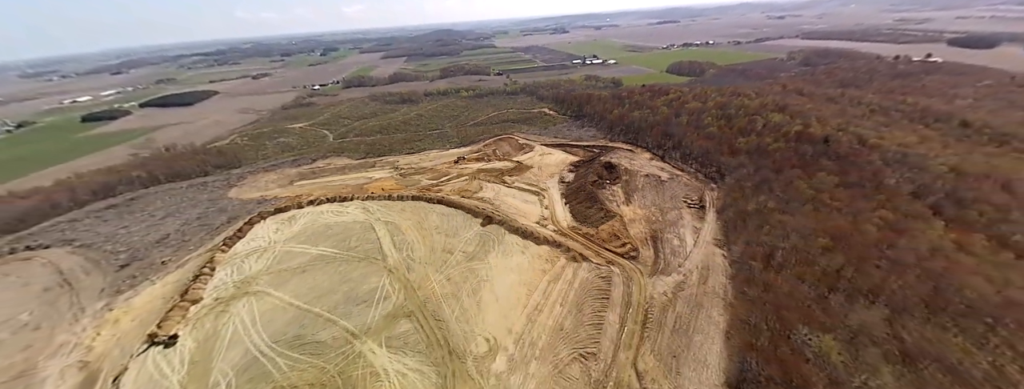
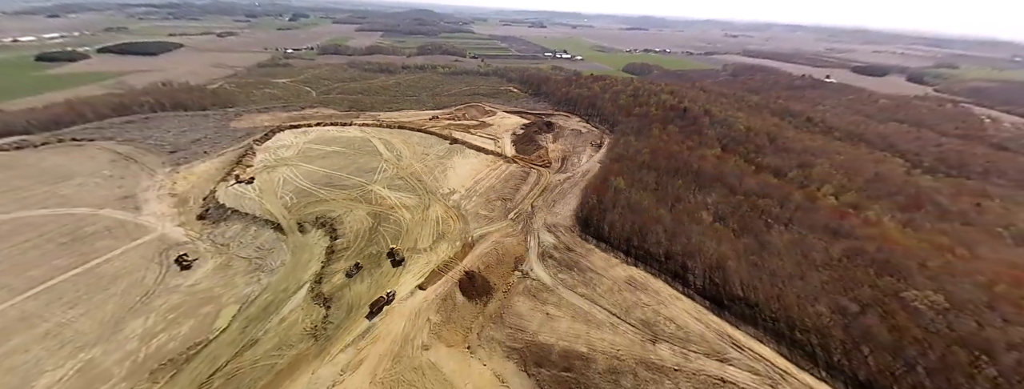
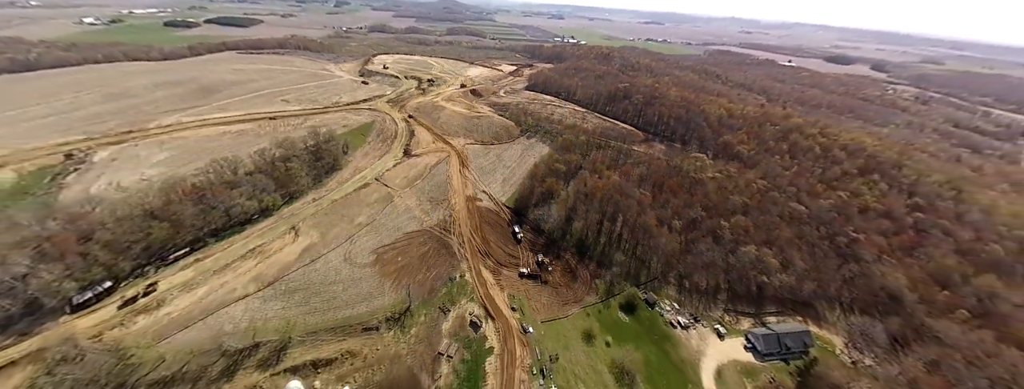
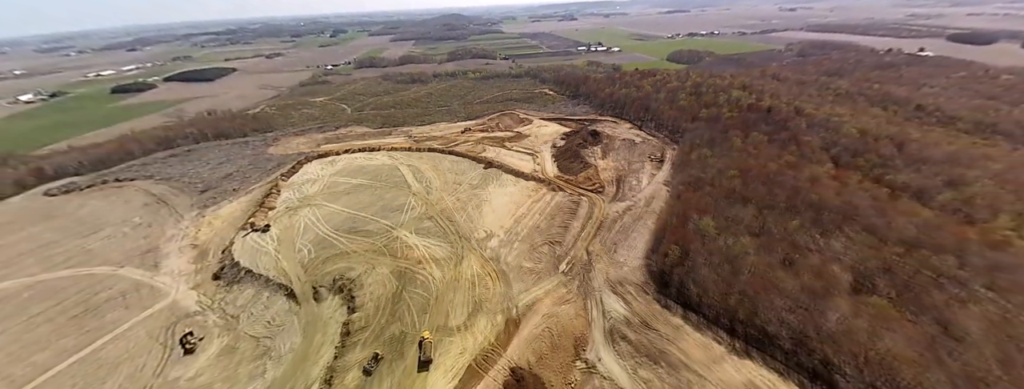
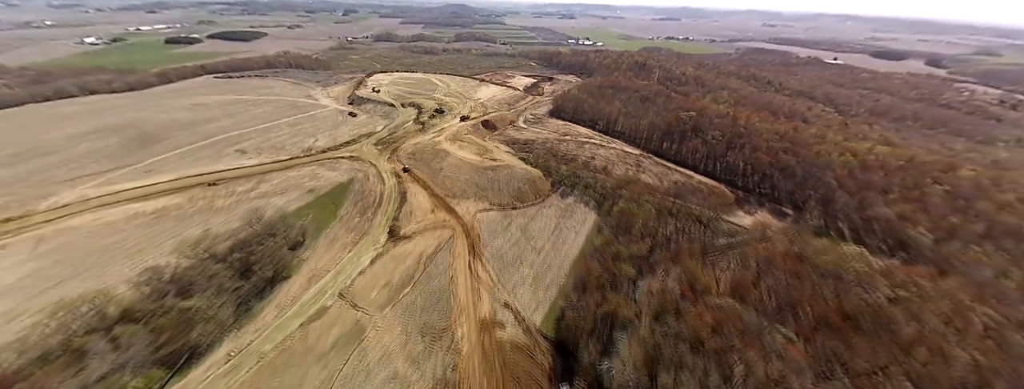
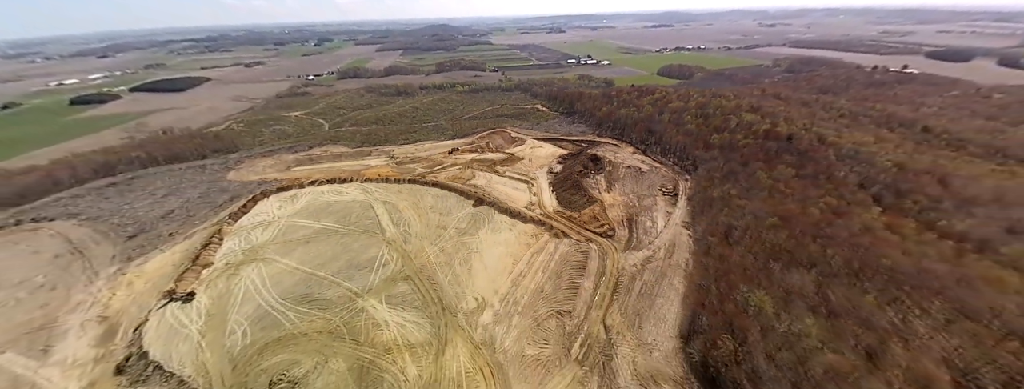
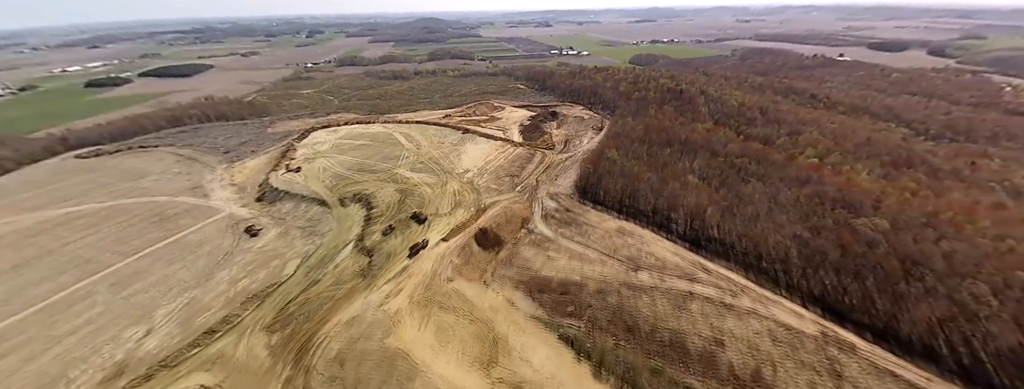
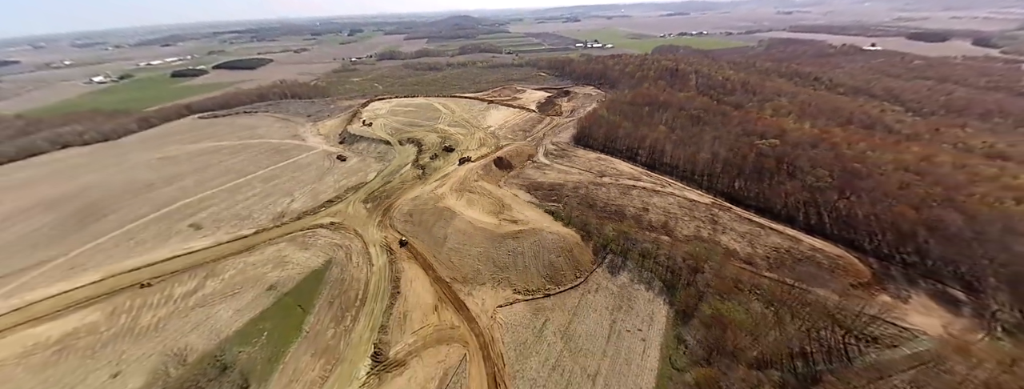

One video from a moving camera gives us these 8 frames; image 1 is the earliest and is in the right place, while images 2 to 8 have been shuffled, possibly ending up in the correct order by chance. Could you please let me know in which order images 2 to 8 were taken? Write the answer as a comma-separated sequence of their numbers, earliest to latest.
6, 4, 2, 7, 8, 5, 3
